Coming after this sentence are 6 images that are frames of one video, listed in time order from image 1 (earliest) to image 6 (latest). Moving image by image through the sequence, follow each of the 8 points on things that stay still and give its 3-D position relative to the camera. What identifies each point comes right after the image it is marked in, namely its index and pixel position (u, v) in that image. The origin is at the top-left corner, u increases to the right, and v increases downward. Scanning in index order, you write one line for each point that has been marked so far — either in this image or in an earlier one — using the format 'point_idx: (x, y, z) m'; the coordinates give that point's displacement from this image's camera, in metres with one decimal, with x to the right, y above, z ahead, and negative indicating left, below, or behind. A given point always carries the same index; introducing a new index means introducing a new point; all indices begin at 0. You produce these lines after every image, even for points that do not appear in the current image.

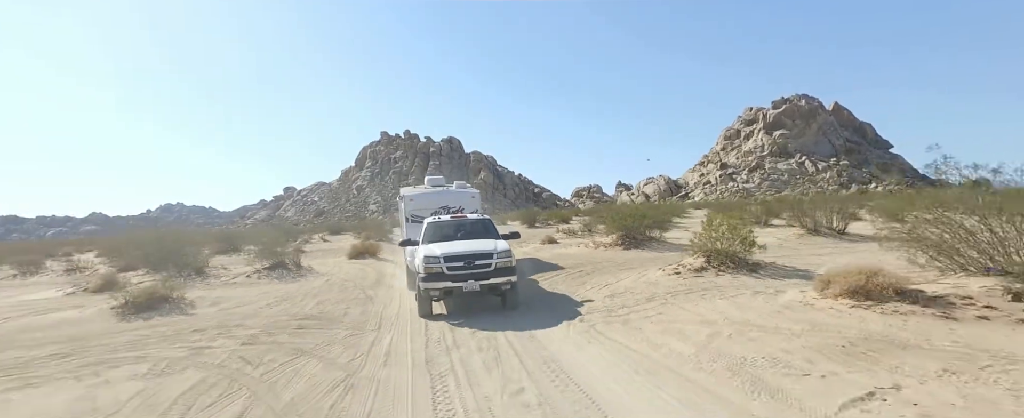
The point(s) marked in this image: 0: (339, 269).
0: (-6.3, -2.2, +16.1) m
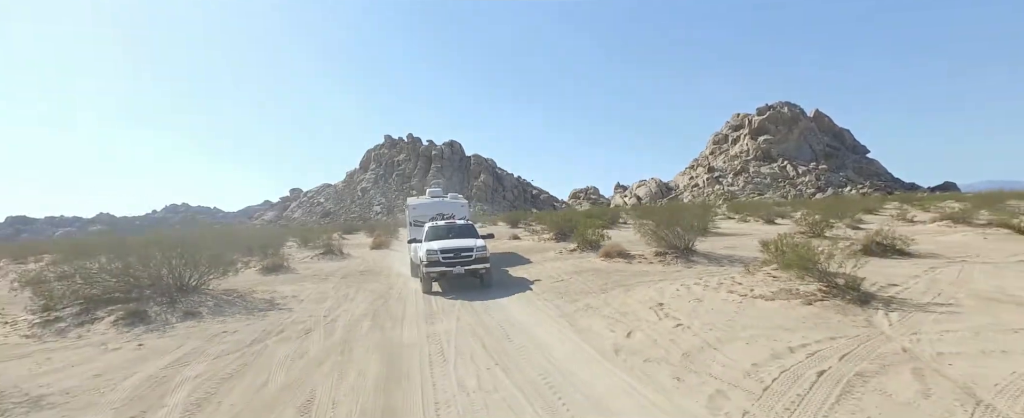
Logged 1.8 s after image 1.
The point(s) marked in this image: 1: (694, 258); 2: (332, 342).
0: (-8.0, -2.5, +24.3) m
1: (+5.4, -1.4, +13.0) m
2: (-2.9, -2.1, +7.1) m
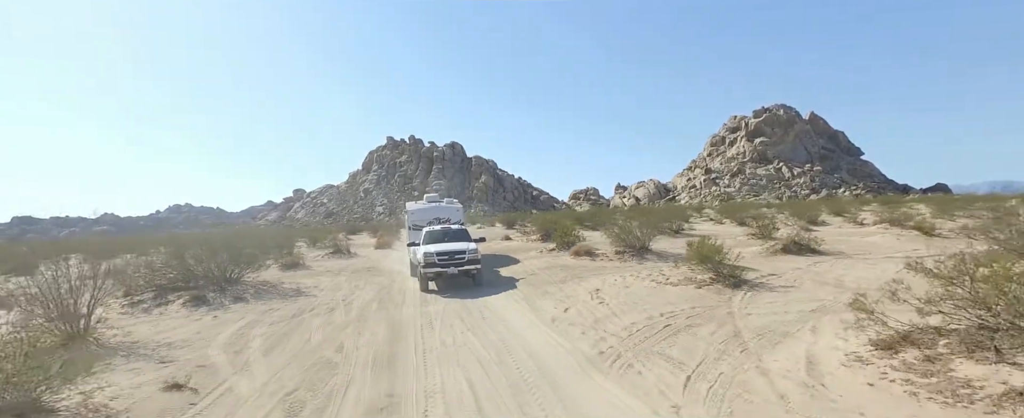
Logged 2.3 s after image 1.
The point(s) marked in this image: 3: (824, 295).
0: (-8.5, -2.8, +26.9) m
1: (+4.8, -1.7, +15.5) m
2: (-3.5, -2.3, +9.6) m
3: (+5.4, -1.5, +7.7) m
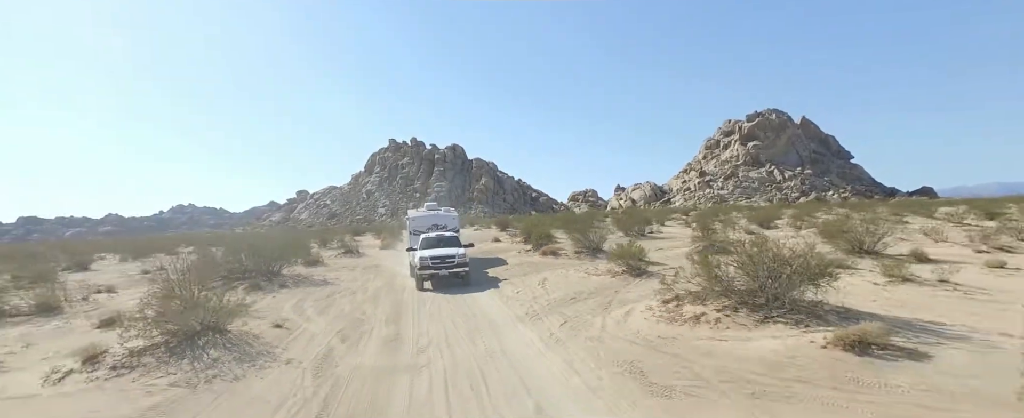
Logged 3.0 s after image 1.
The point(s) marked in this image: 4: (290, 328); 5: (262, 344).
0: (-9.4, -3.1, +30.7) m
1: (+3.9, -2.0, +19.3) m
2: (-4.4, -2.7, +13.4) m
3: (+4.5, -1.9, +11.6) m
4: (-4.4, -2.4, +8.8) m
5: (-4.2, -2.3, +7.4) m
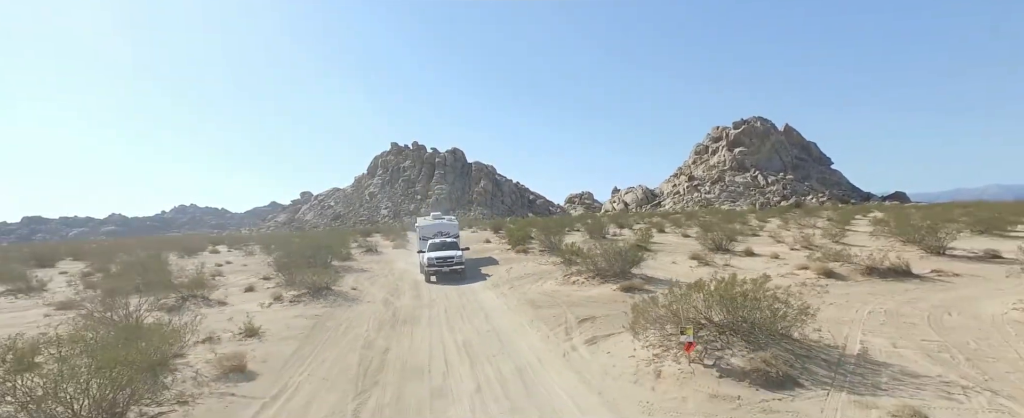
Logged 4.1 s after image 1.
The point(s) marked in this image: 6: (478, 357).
0: (-10.5, -3.7, +37.7) m
1: (+2.8, -2.6, +26.3) m
2: (-5.5, -3.3, +20.4) m
3: (+3.5, -2.4, +18.5) m
4: (-5.5, -2.9, +15.8) m
5: (-5.3, -2.8, +14.3) m
6: (-0.6, -2.8, +8.2) m
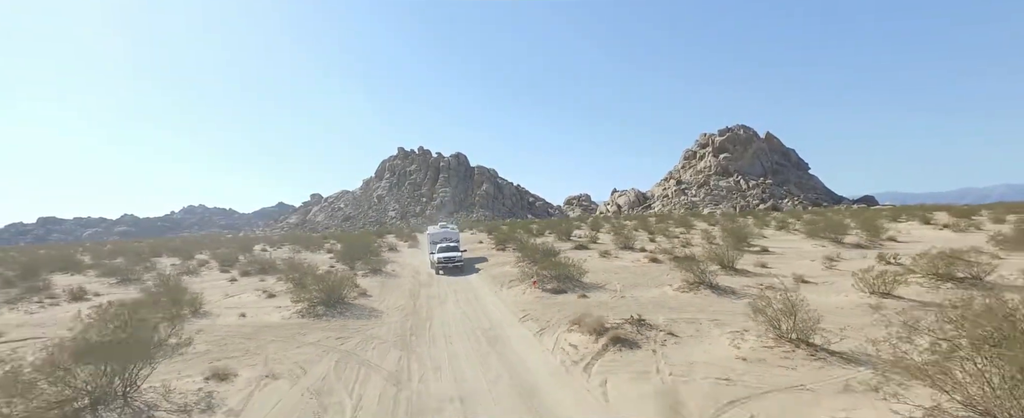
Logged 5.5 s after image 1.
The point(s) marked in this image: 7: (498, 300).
0: (-11.9, -4.6, +48.2) m
1: (+1.4, -3.5, +36.7) m
2: (-7.0, -4.1, +30.9) m
3: (+2.0, -3.3, +29.0) m
4: (-7.0, -3.8, +26.2) m
5: (-6.8, -3.7, +24.8) m
6: (-2.2, -3.6, +18.7) m
7: (-0.5, -3.4, +16.5) m
